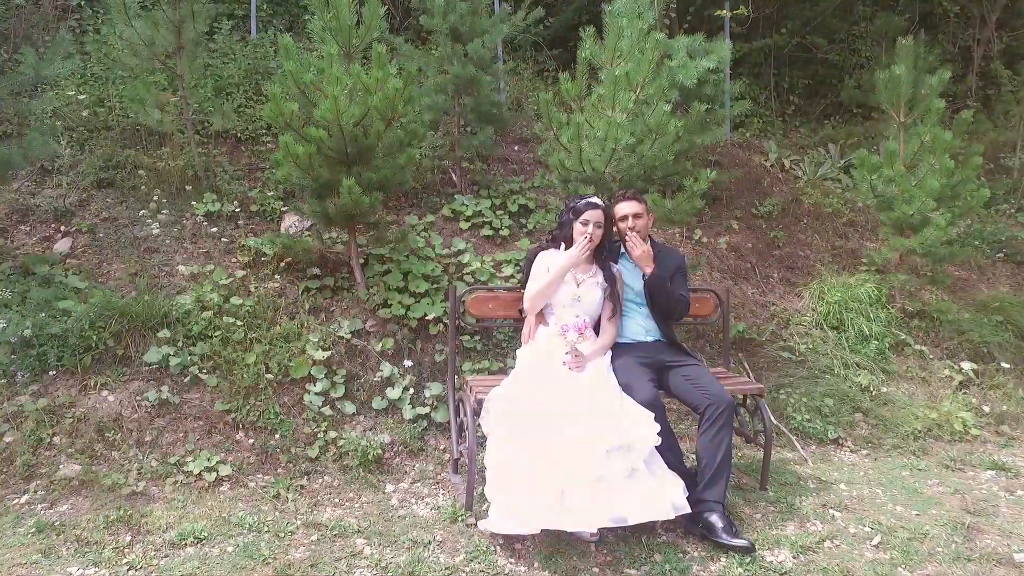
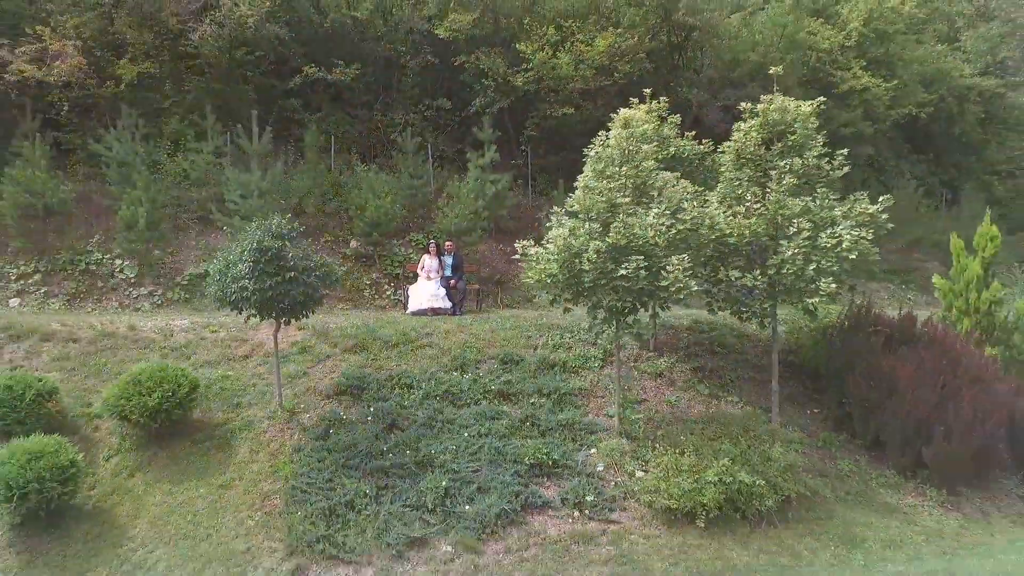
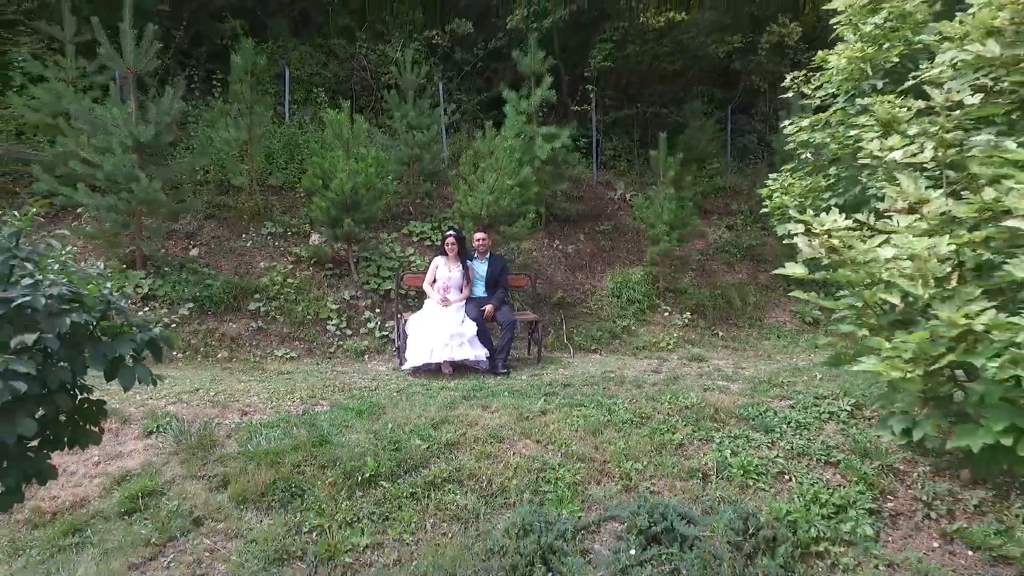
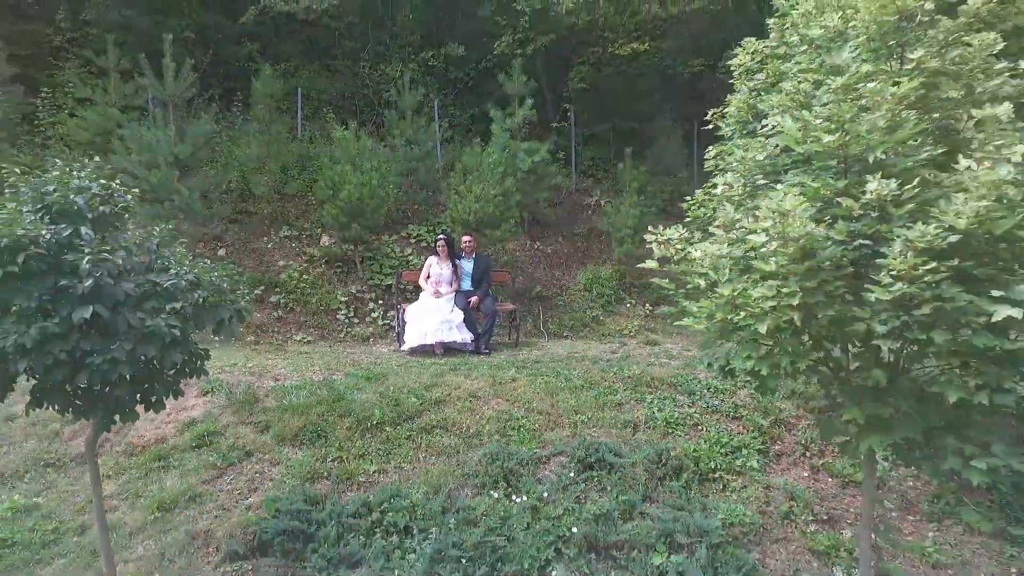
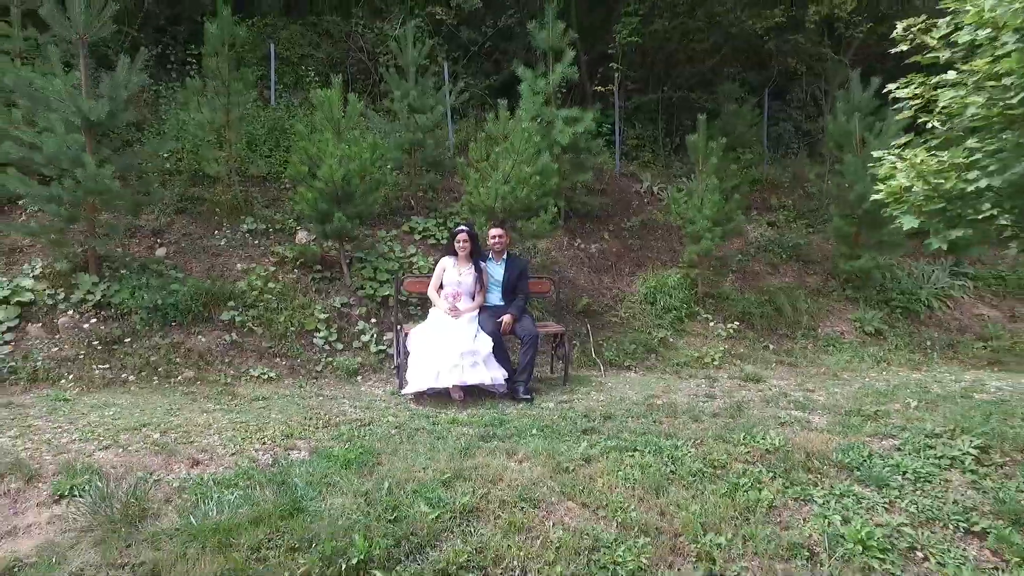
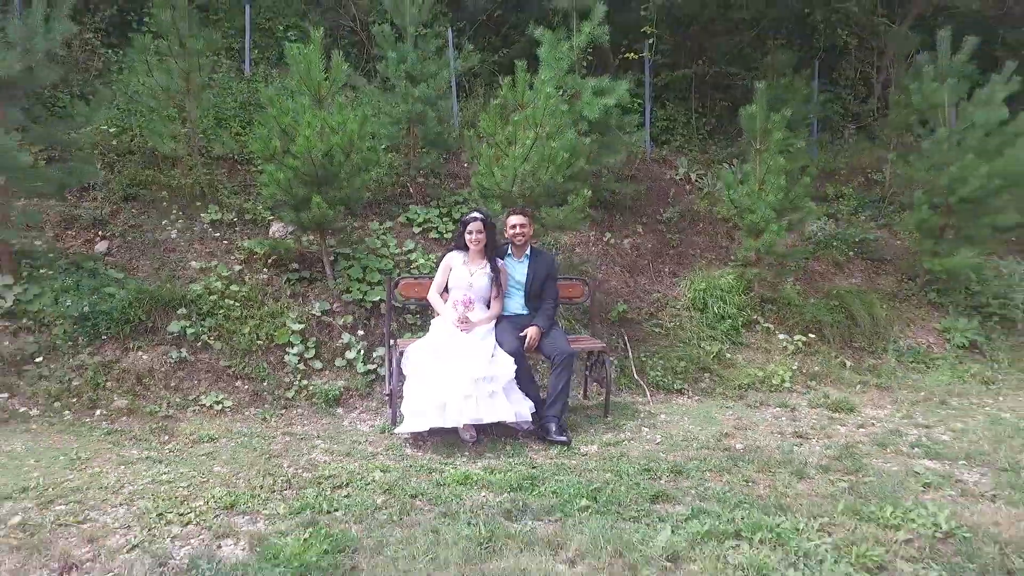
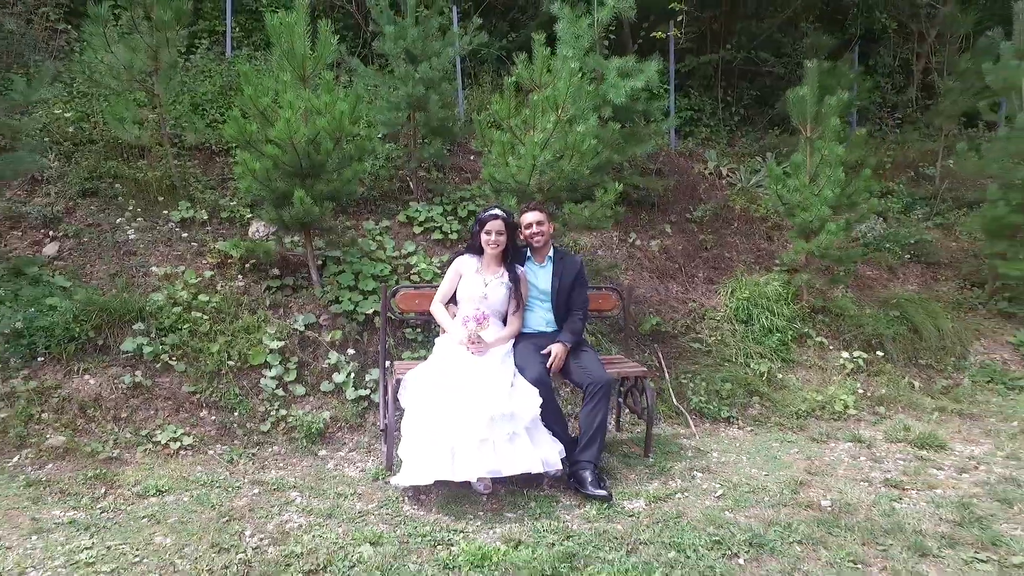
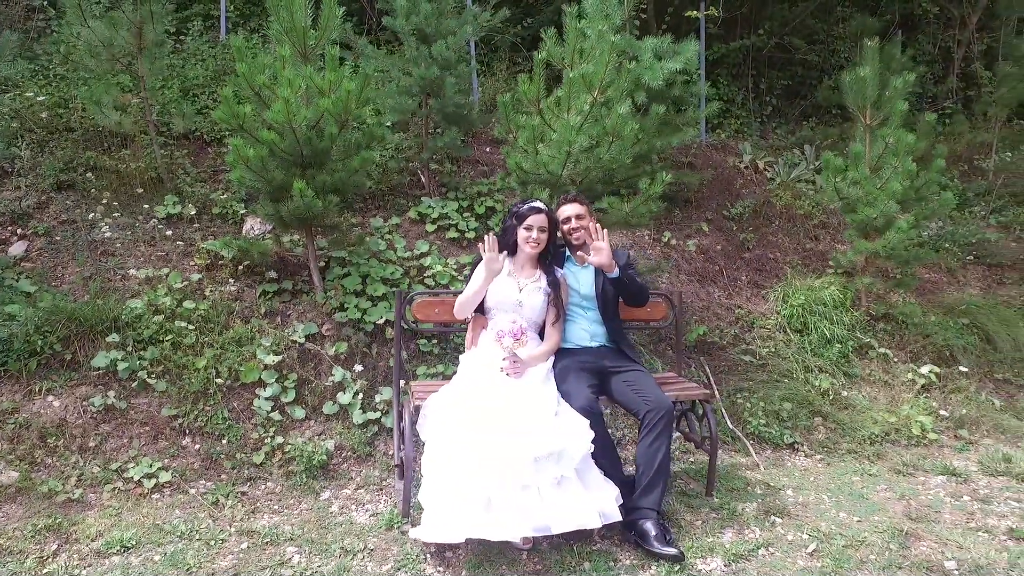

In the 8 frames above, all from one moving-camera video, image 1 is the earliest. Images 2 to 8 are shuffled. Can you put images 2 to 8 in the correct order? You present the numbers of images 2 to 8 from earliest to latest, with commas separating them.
8, 7, 6, 5, 3, 4, 2
